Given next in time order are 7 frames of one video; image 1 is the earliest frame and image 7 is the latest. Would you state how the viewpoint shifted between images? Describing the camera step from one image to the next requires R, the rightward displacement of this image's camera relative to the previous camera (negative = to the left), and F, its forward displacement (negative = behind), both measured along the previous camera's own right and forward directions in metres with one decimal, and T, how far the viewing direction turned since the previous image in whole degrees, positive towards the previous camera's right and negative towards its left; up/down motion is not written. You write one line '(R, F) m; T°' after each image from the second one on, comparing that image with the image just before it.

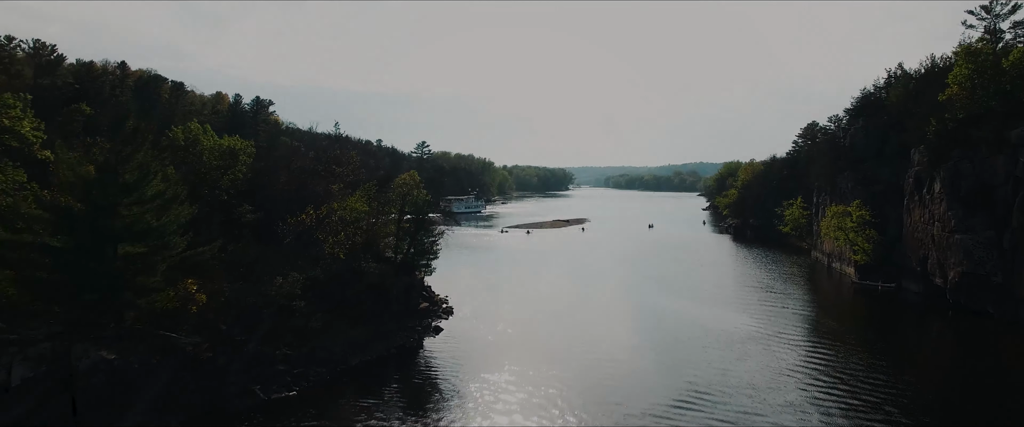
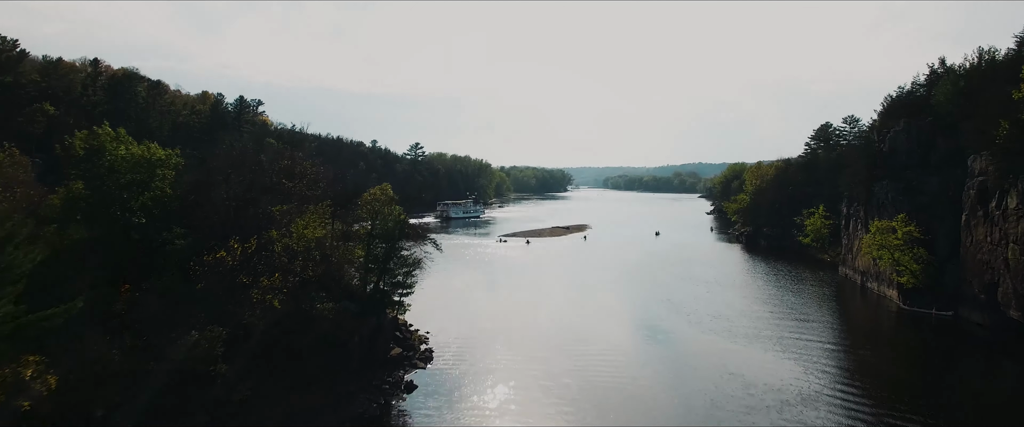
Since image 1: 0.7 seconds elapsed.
(+0.2, +5.0) m; 0°
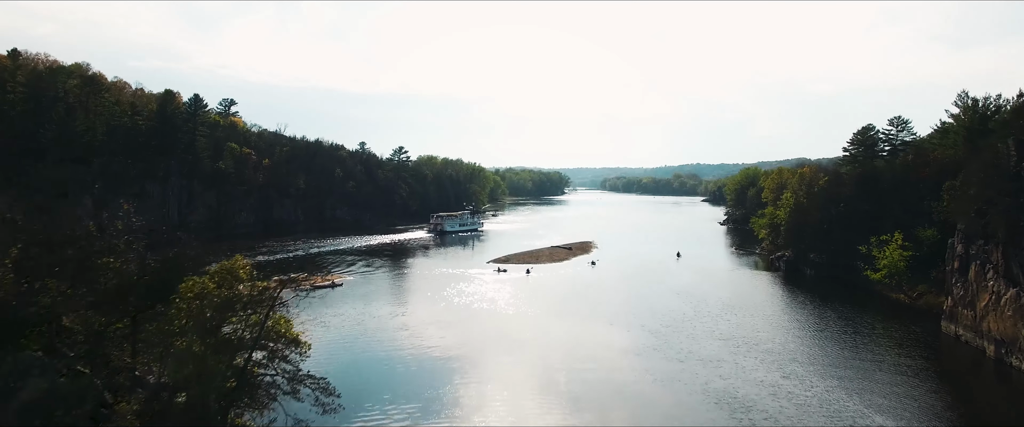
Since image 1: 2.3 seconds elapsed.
(+0.3, +12.2) m; 0°
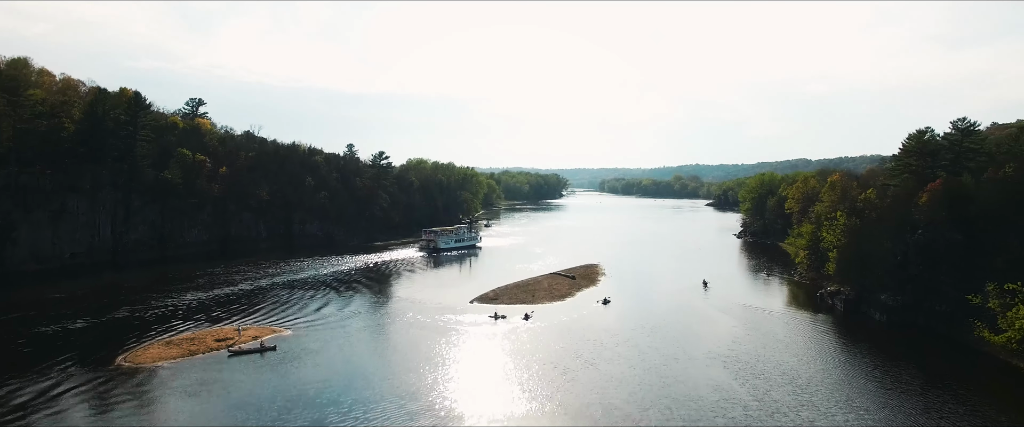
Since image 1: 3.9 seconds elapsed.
(+0.5, +12.2) m; 0°
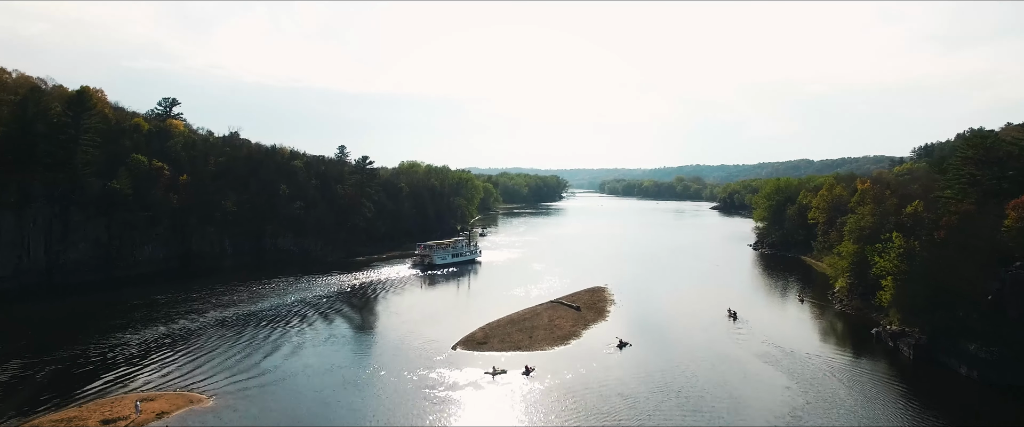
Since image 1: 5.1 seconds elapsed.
(+0.4, +9.2) m; 0°
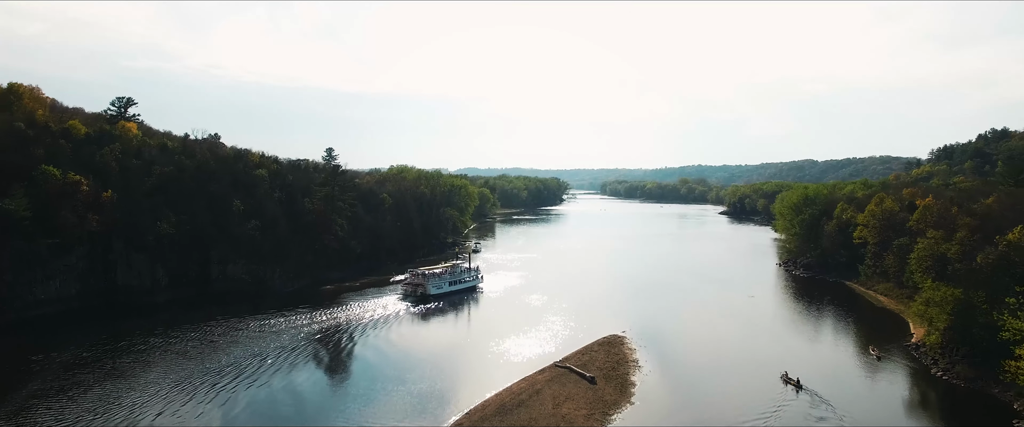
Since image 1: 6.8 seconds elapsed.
(+0.5, +13.4) m; 0°
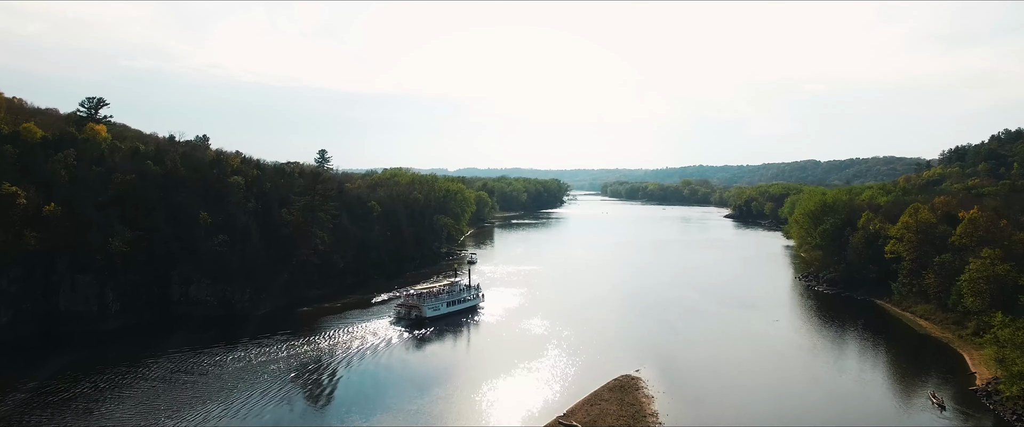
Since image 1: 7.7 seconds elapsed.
(+0.3, +7.3) m; 0°
